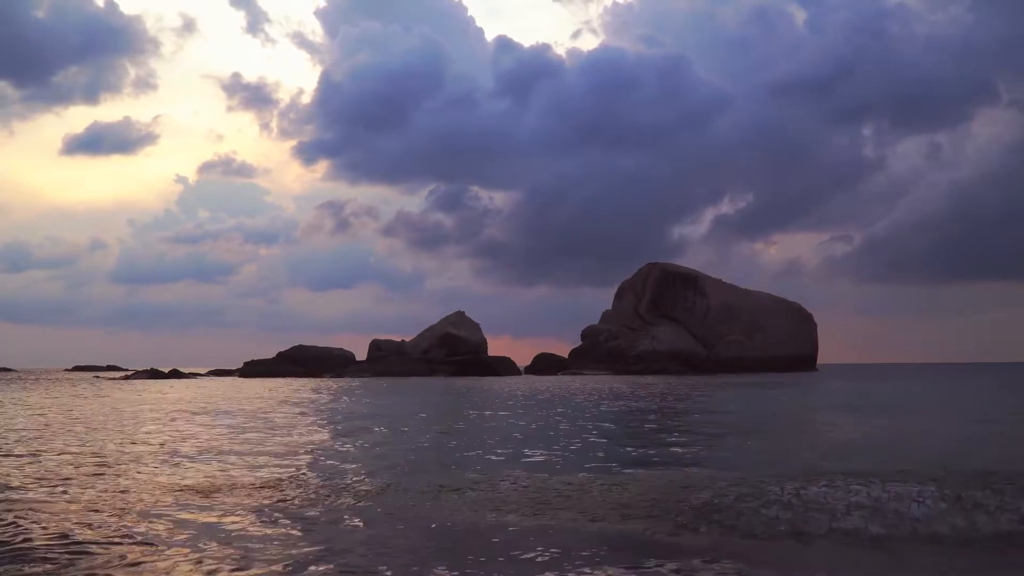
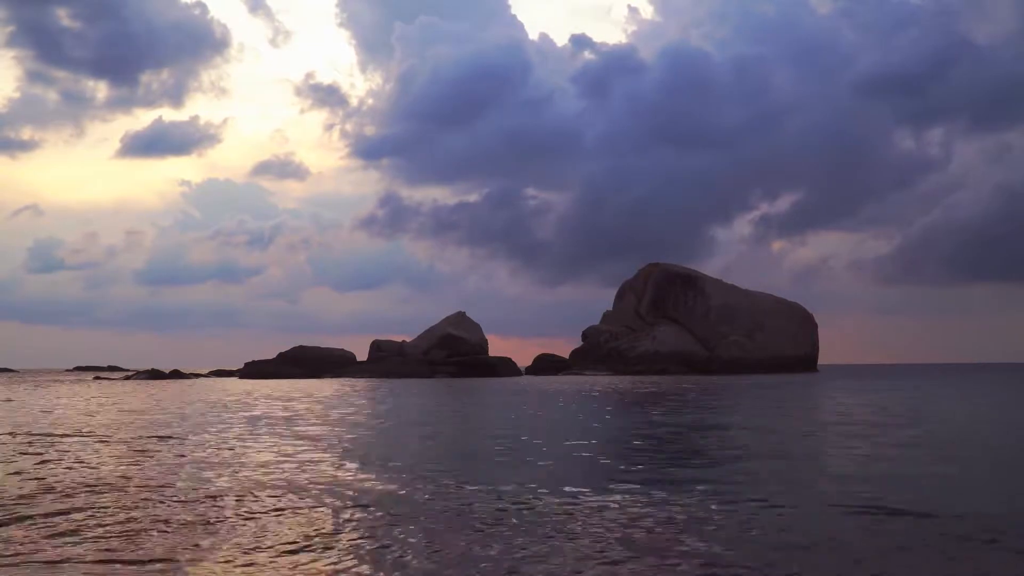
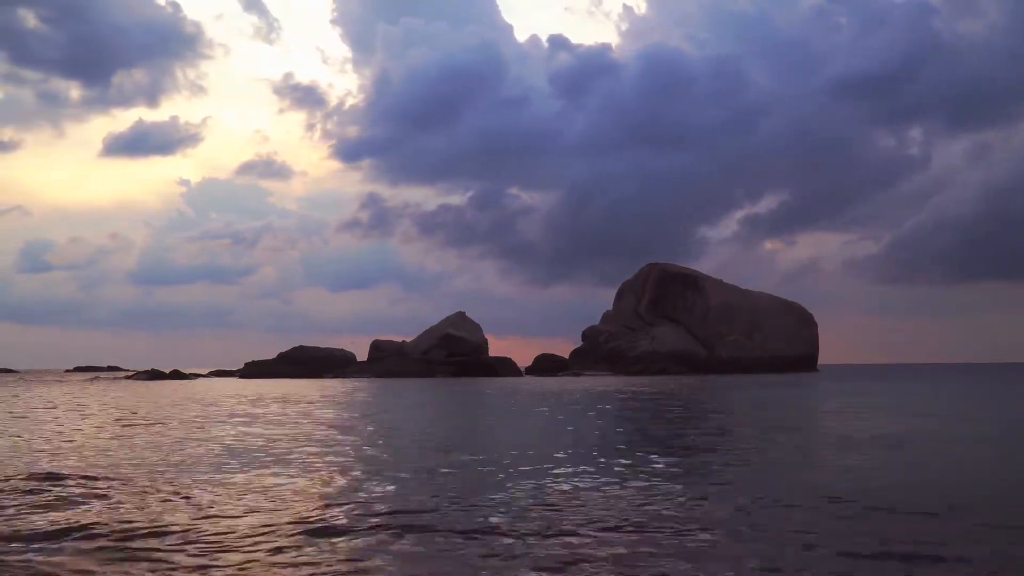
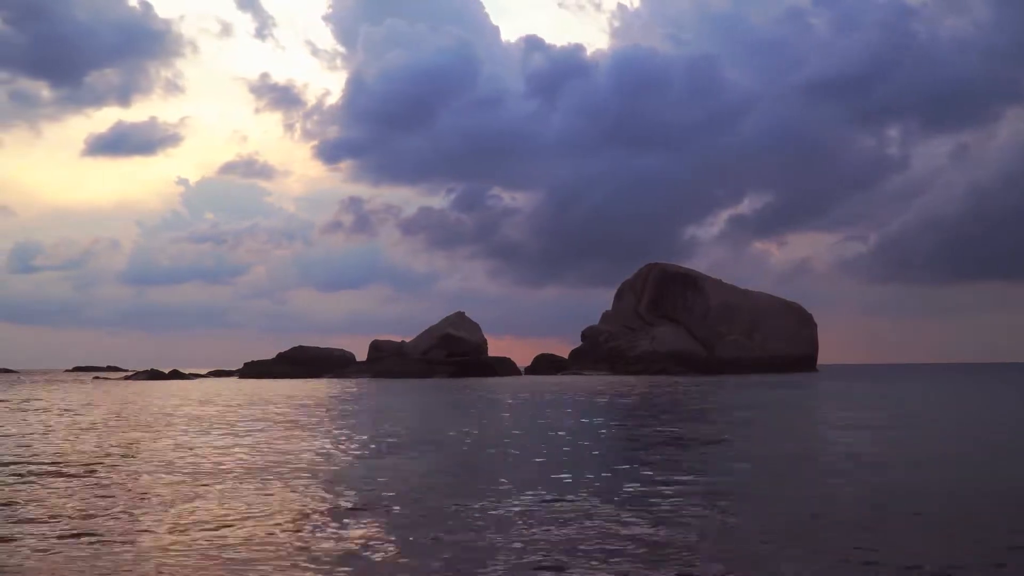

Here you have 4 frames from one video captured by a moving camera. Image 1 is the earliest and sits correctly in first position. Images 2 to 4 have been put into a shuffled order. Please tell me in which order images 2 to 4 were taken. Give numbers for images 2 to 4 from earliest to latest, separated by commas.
4, 3, 2
